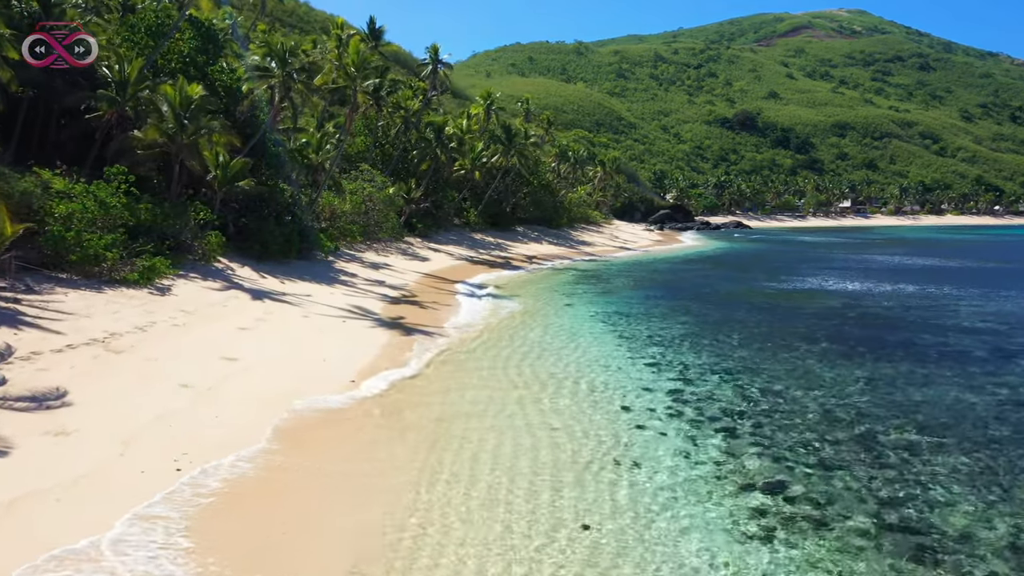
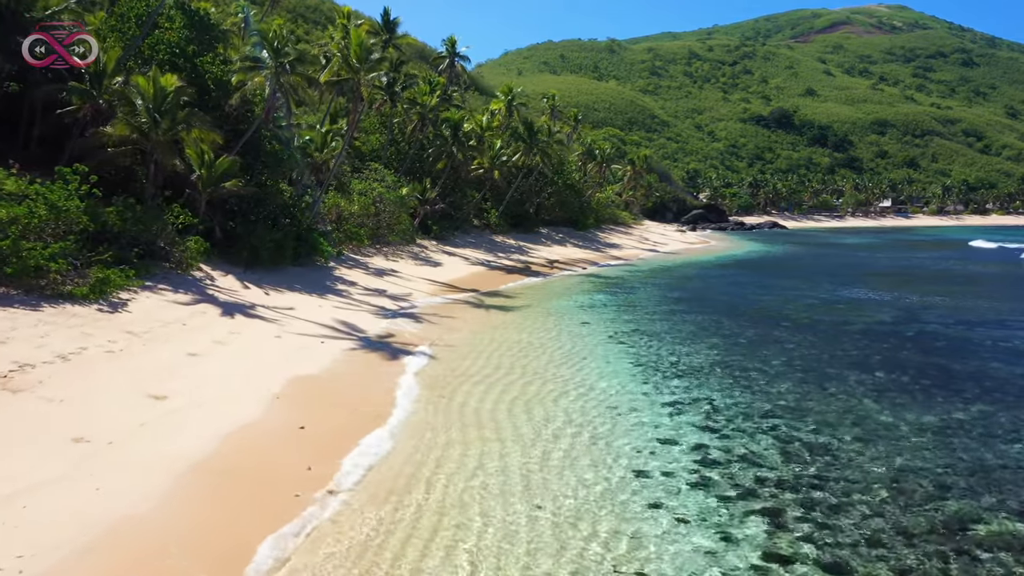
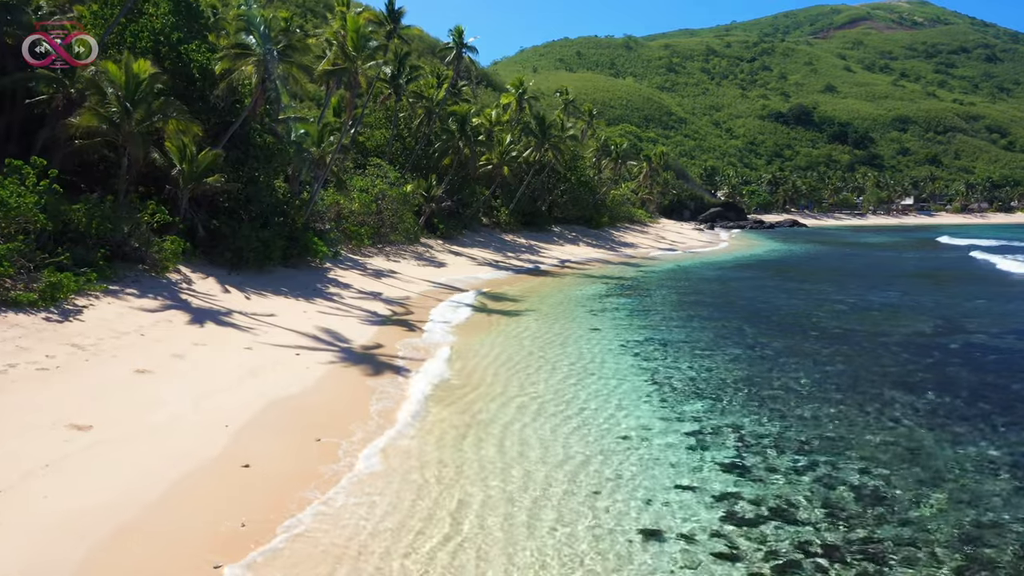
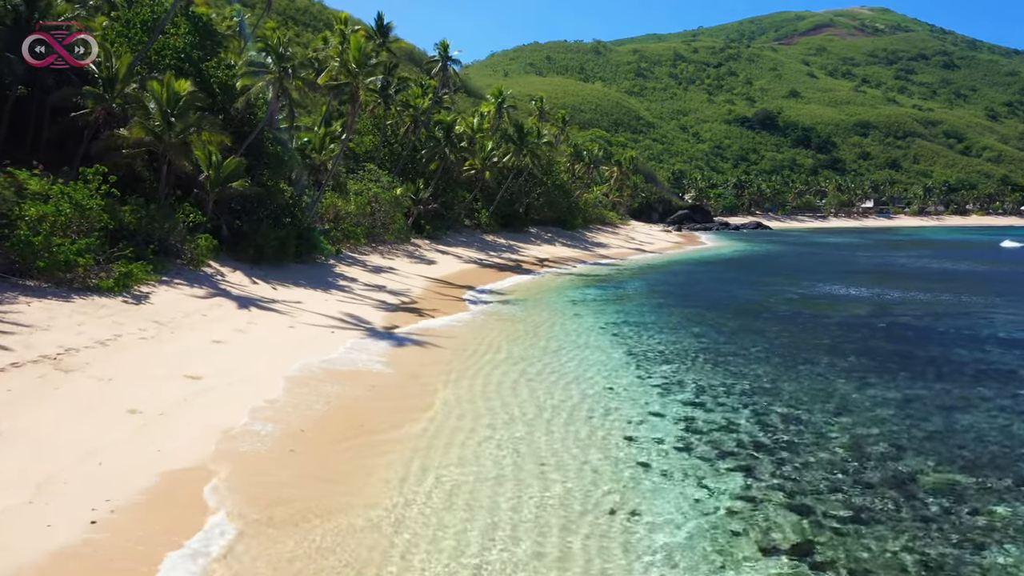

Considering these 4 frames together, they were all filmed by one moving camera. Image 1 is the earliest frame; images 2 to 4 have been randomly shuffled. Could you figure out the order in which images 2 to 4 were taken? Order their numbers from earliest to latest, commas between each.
4, 2, 3
